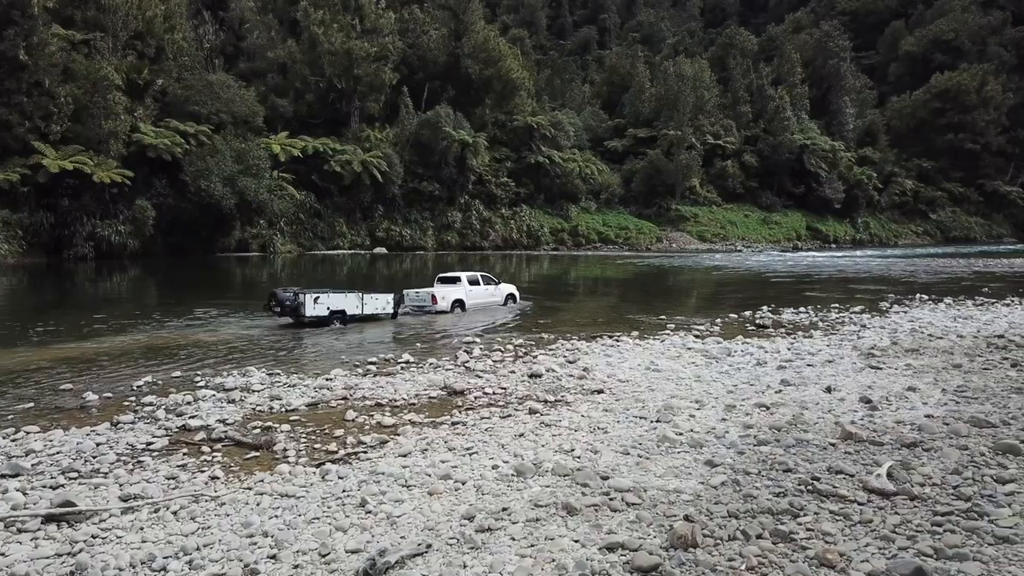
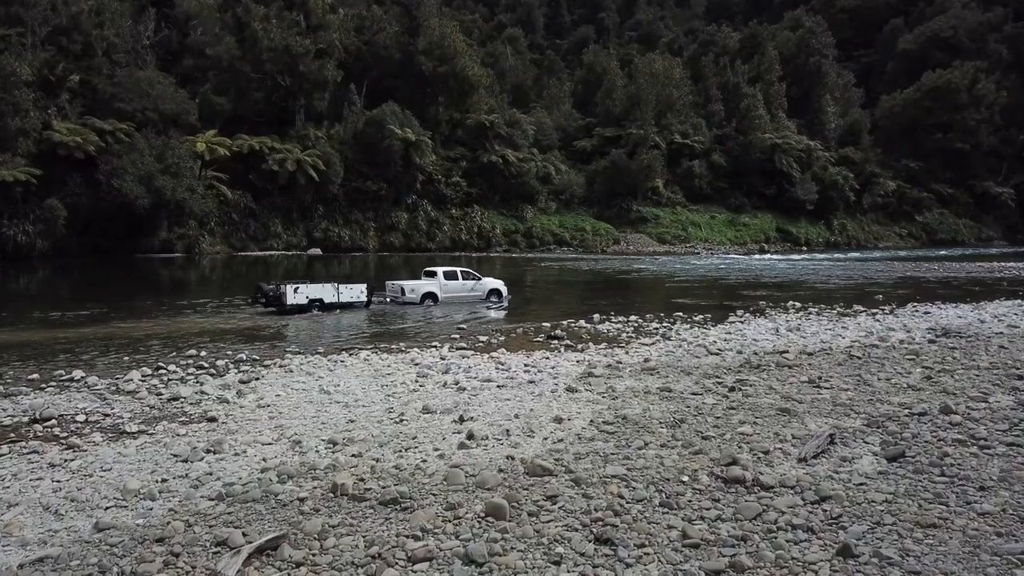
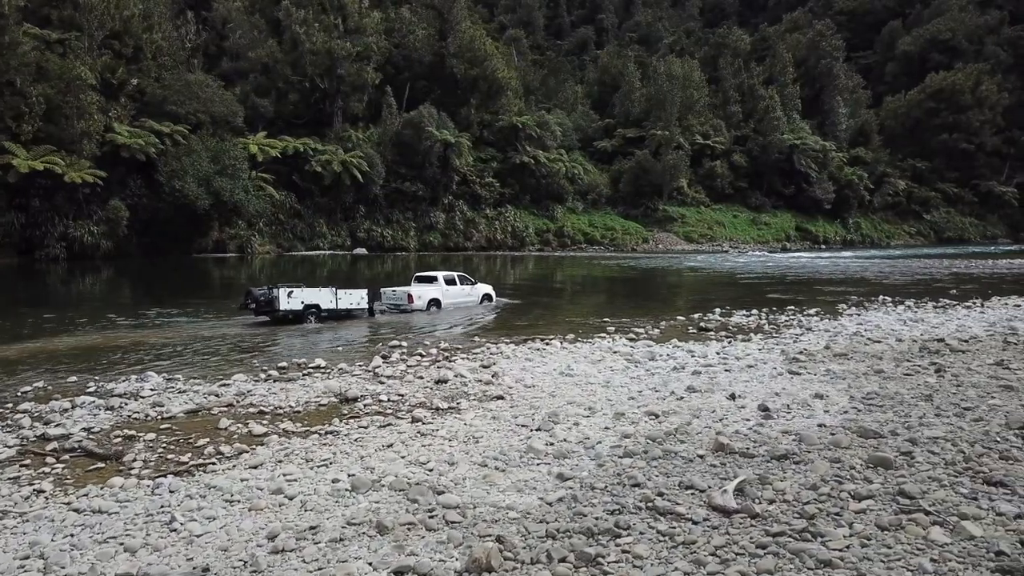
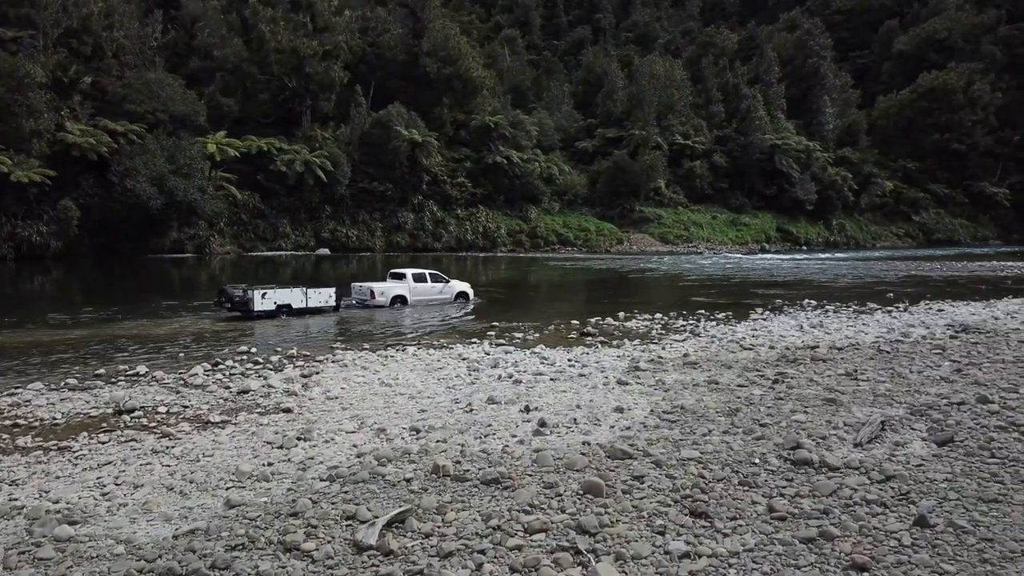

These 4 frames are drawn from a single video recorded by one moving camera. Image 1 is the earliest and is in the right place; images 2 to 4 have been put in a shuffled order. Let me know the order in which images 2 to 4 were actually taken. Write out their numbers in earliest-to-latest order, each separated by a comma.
3, 4, 2
